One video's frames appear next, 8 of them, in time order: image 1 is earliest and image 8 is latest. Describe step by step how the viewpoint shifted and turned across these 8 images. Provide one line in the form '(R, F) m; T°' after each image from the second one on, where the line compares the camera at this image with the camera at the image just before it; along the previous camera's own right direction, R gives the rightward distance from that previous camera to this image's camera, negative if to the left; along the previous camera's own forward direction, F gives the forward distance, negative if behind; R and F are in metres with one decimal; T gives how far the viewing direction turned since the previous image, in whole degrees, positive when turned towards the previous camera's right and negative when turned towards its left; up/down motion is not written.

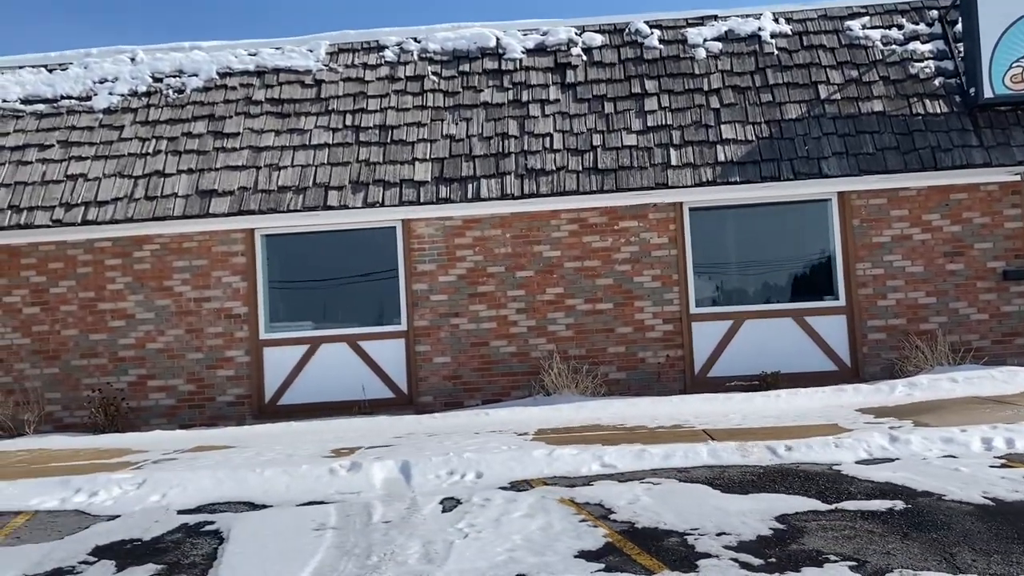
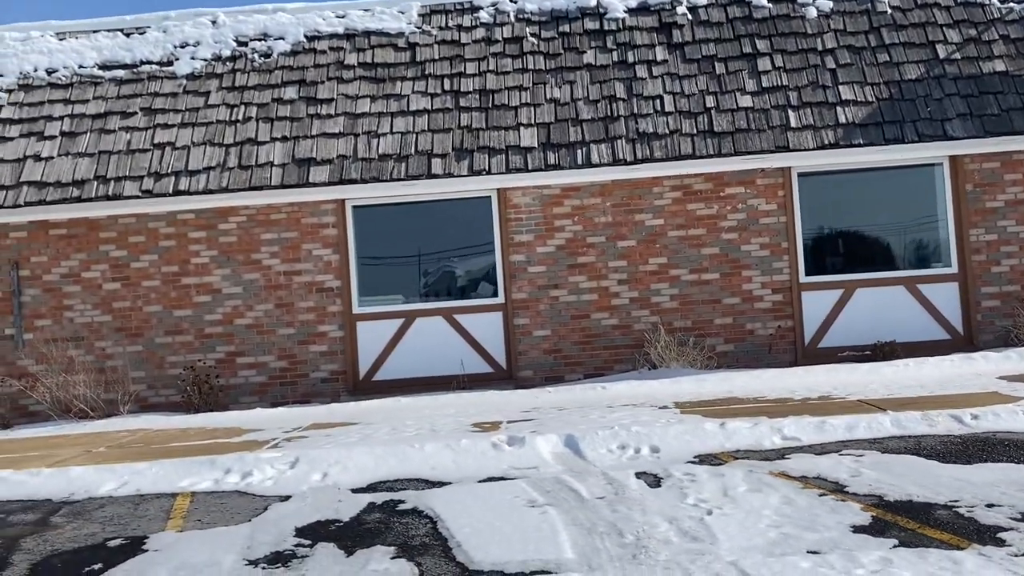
(-1.3, +0.4) m; +1°
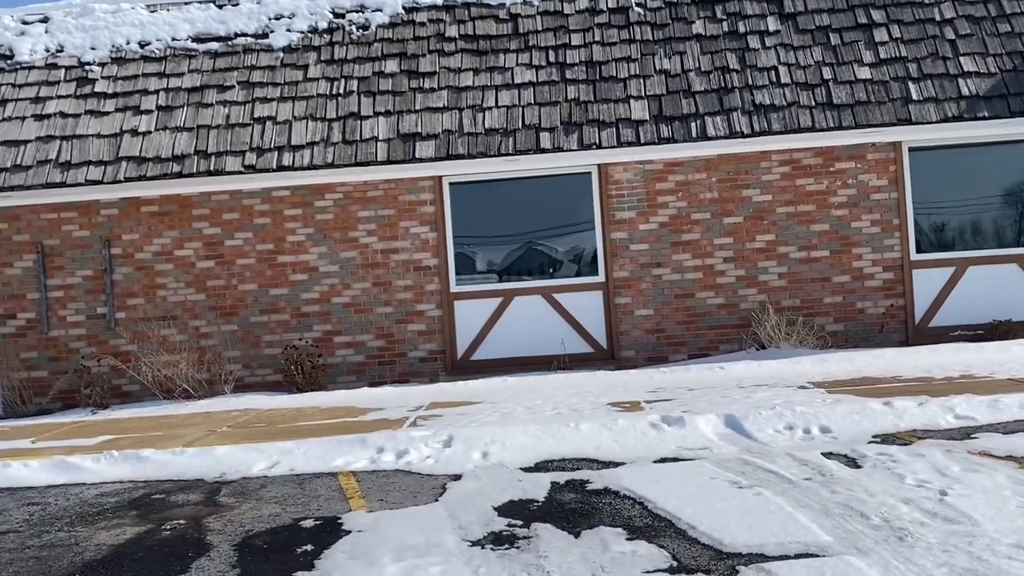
(-1.1, +0.2) m; 0°
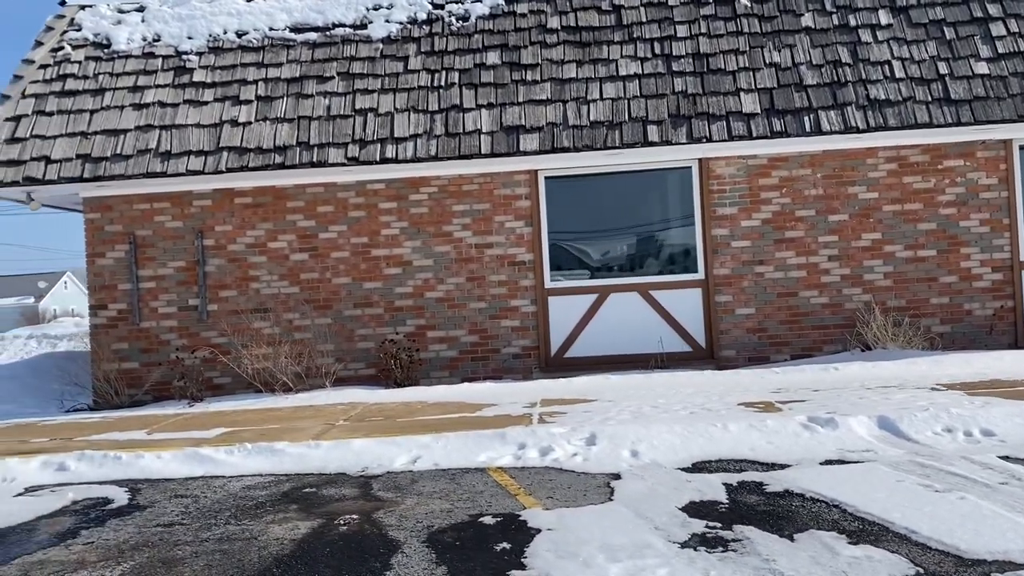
(-0.9, +0.1) m; -1°
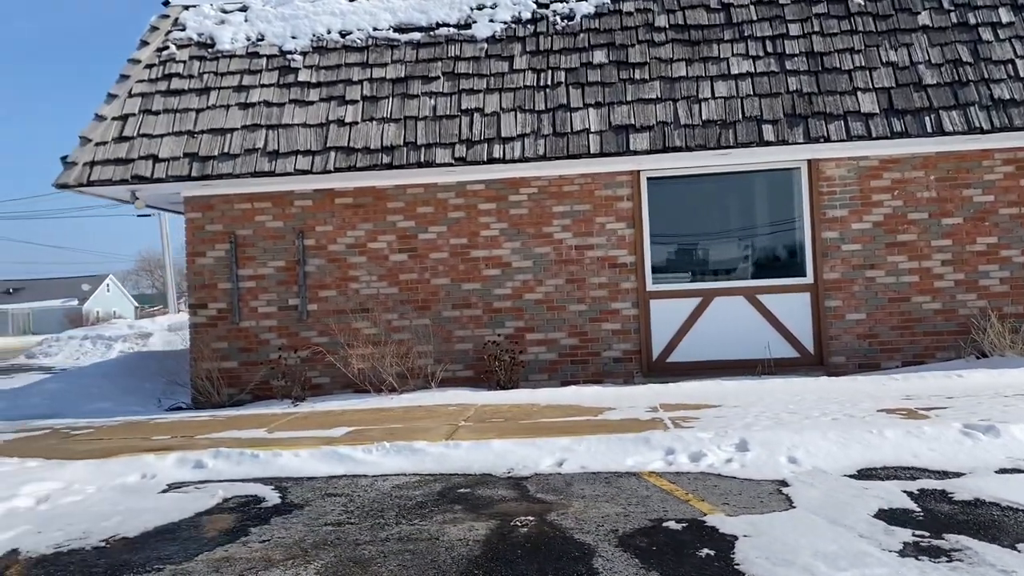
(-0.8, +0.1) m; -2°
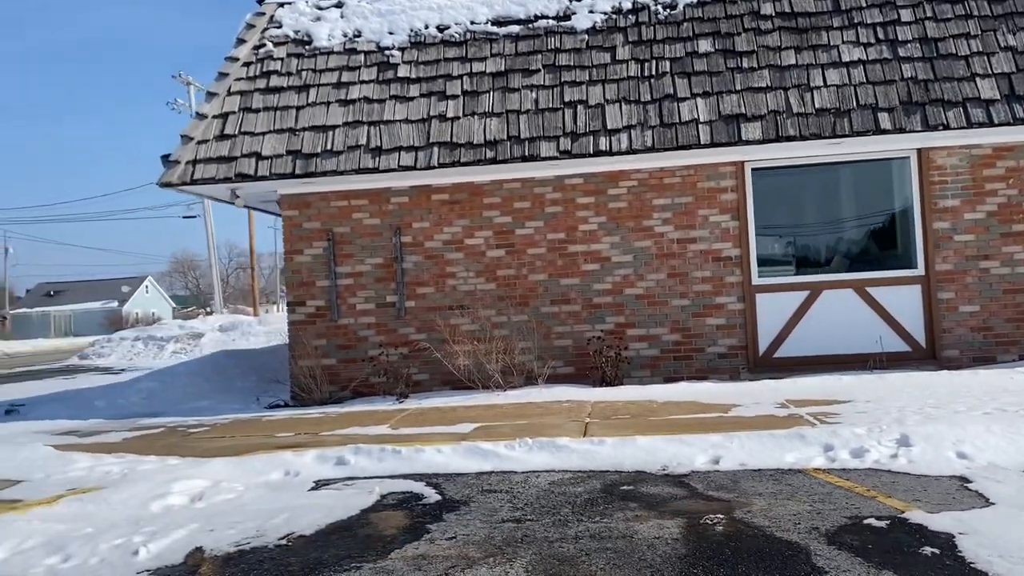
(-0.8, +0.1) m; -2°
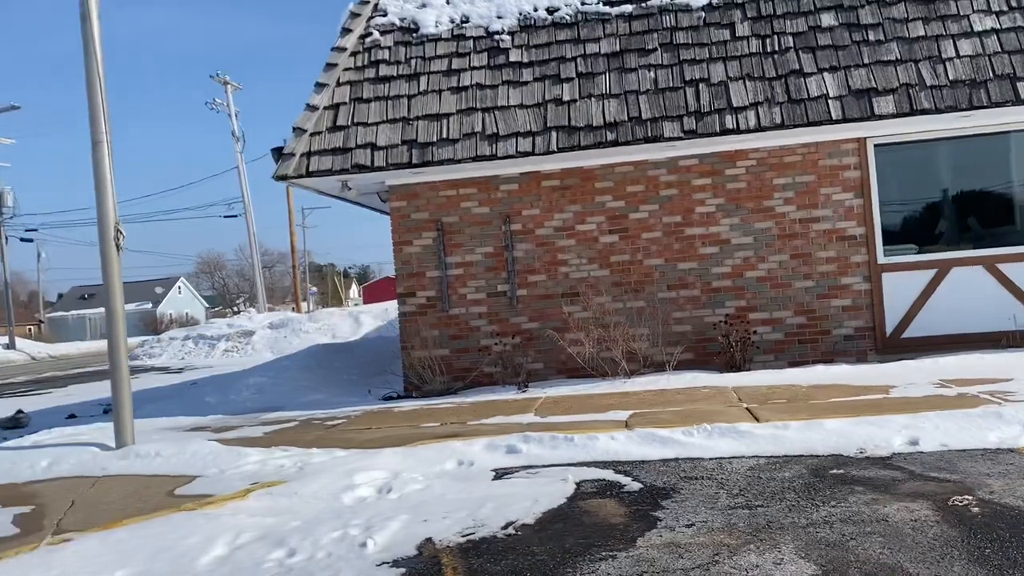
(-1.0, +0.1) m; -1°
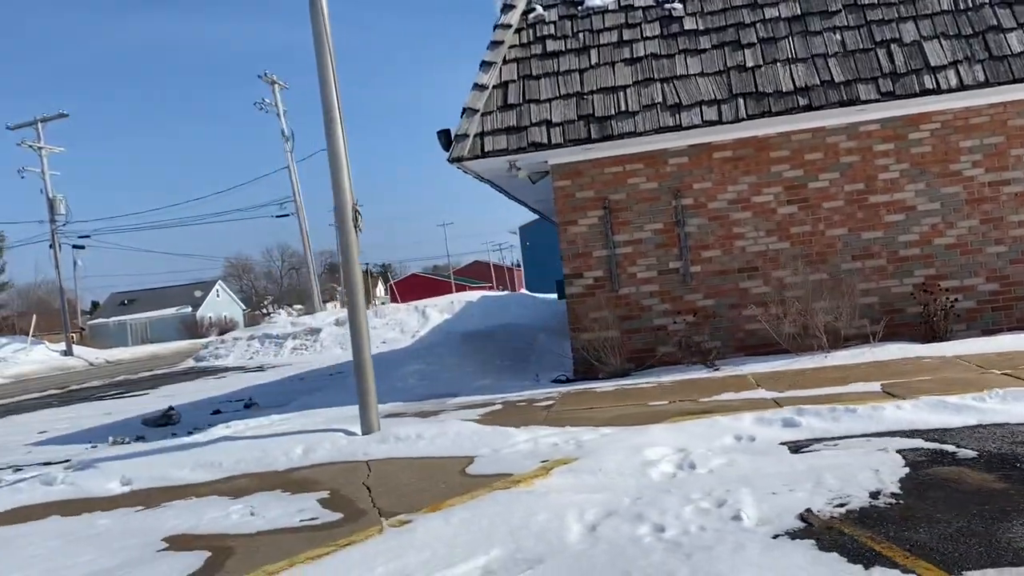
(-1.6, +0.2) m; -1°
